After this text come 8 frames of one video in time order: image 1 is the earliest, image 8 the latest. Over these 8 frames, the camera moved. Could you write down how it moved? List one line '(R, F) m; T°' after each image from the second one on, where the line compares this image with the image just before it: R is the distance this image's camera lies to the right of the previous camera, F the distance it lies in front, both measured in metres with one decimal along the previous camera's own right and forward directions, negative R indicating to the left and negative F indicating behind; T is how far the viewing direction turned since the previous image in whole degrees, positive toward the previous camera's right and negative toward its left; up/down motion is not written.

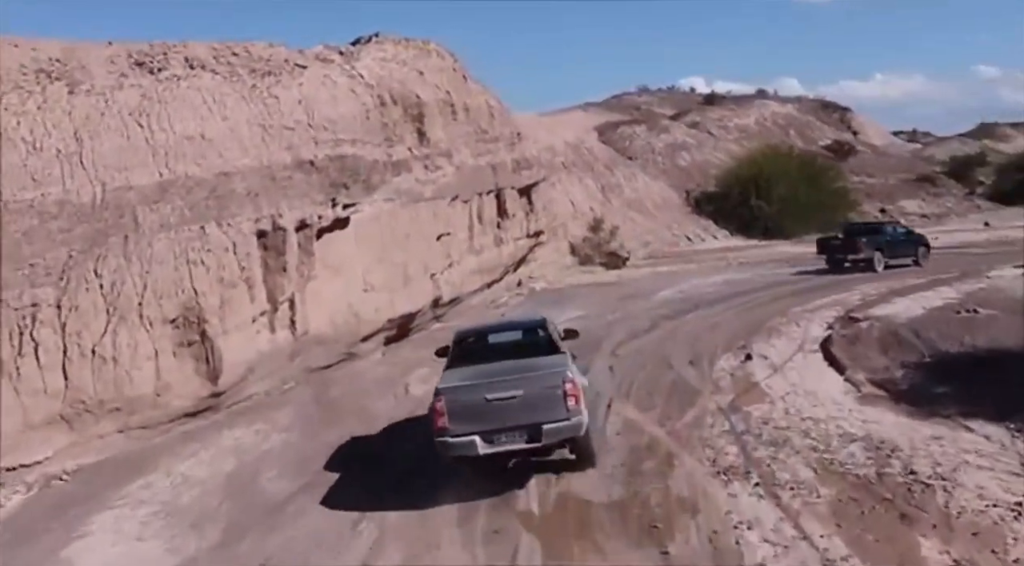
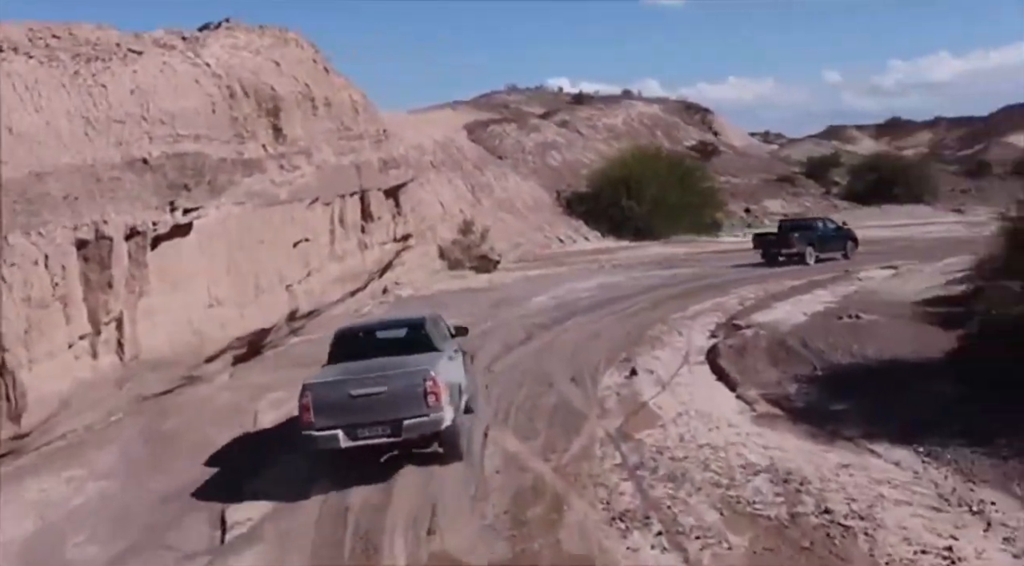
(+0.1, +1.9) m; +7°
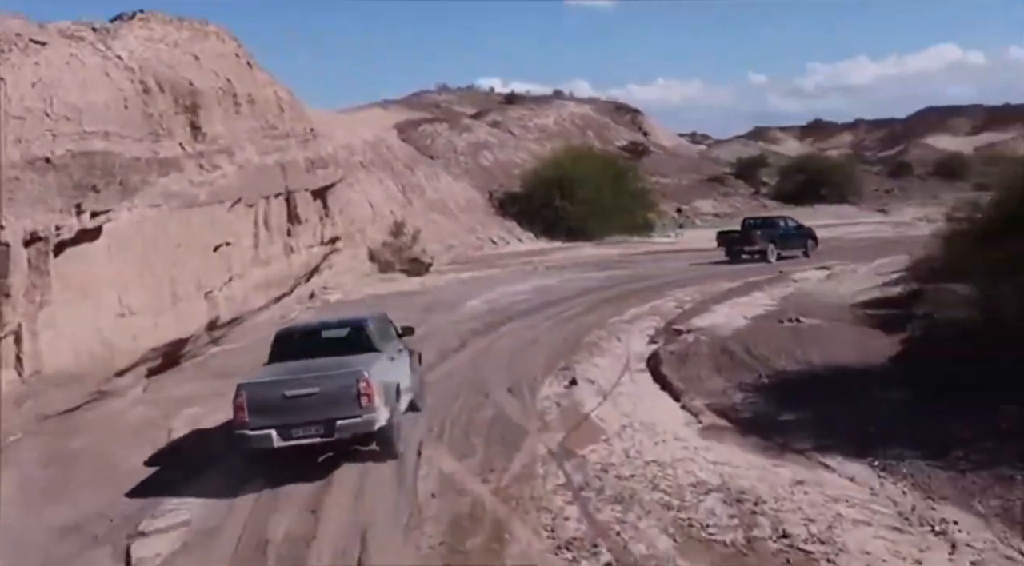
(0.0, +0.9) m; +4°
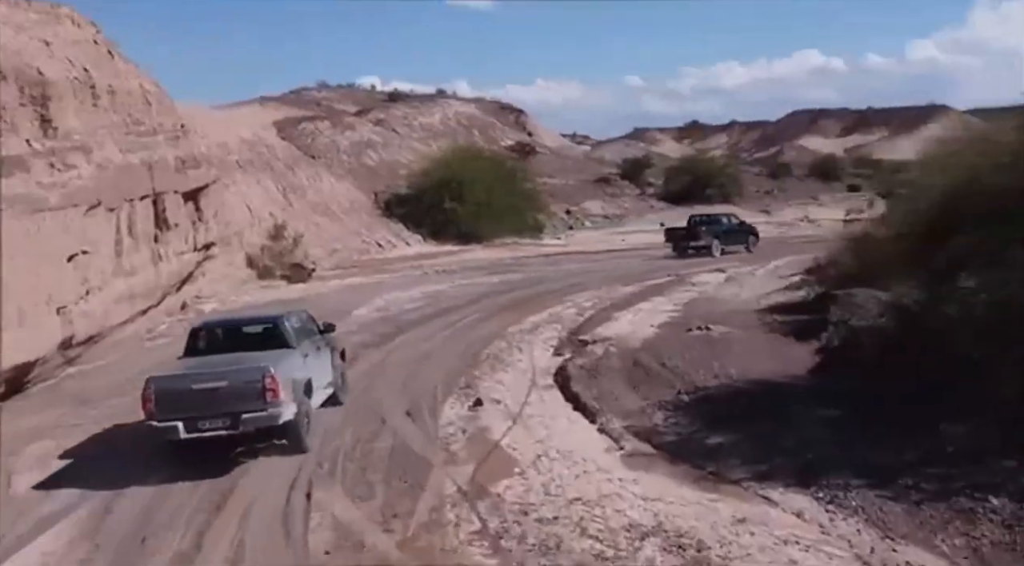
(-0.2, +1.7) m; +6°
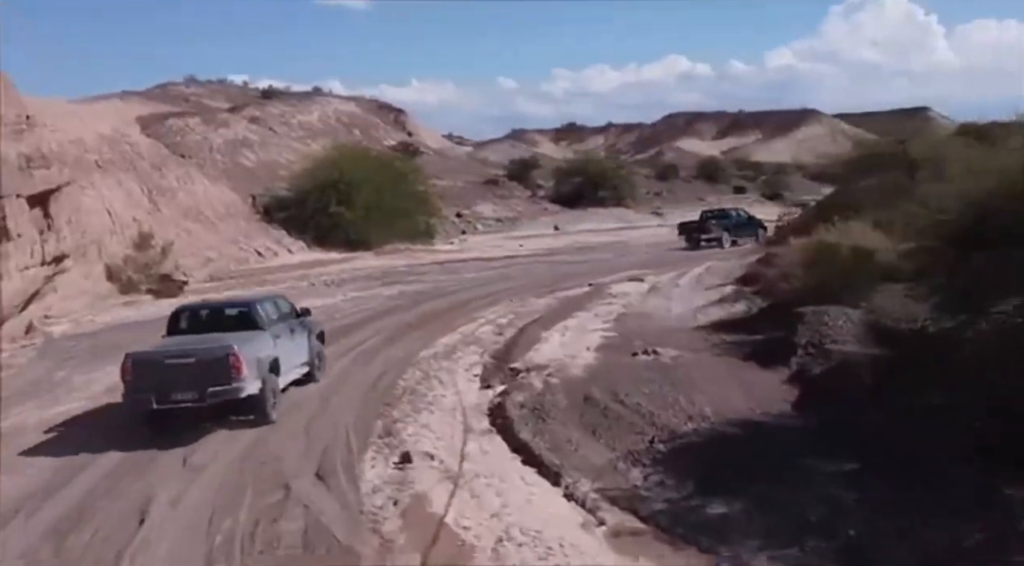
(-0.8, +3.3) m; +7°
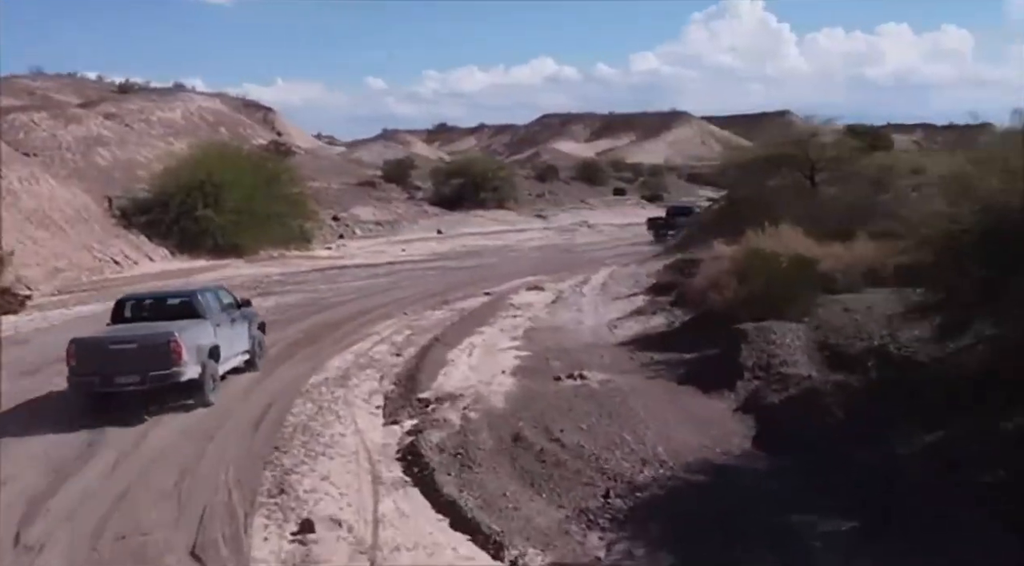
(-0.6, +2.5) m; +7°
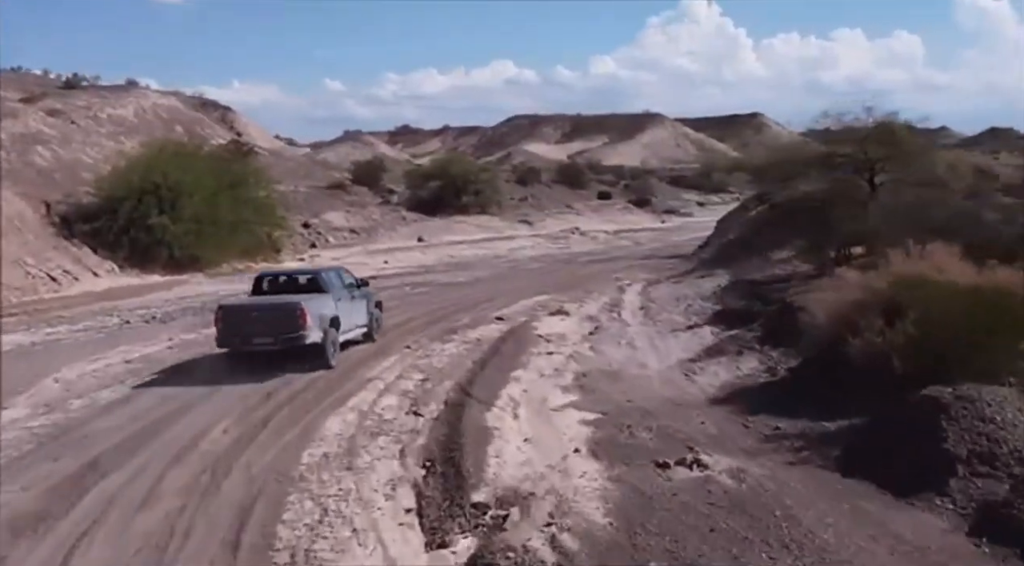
(-1.5, +5.2) m; +2°
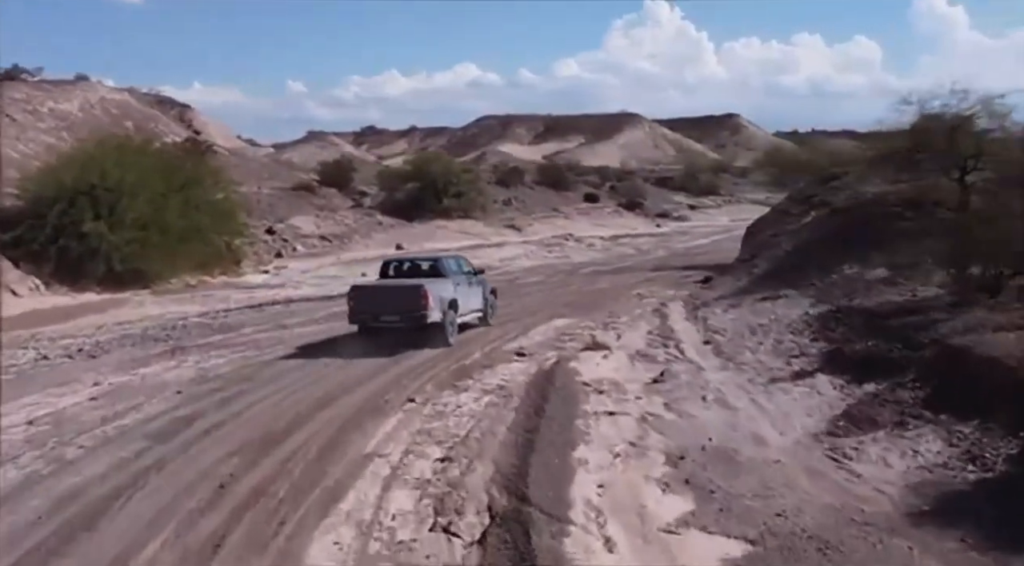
(-1.2, +5.7) m; +2°
